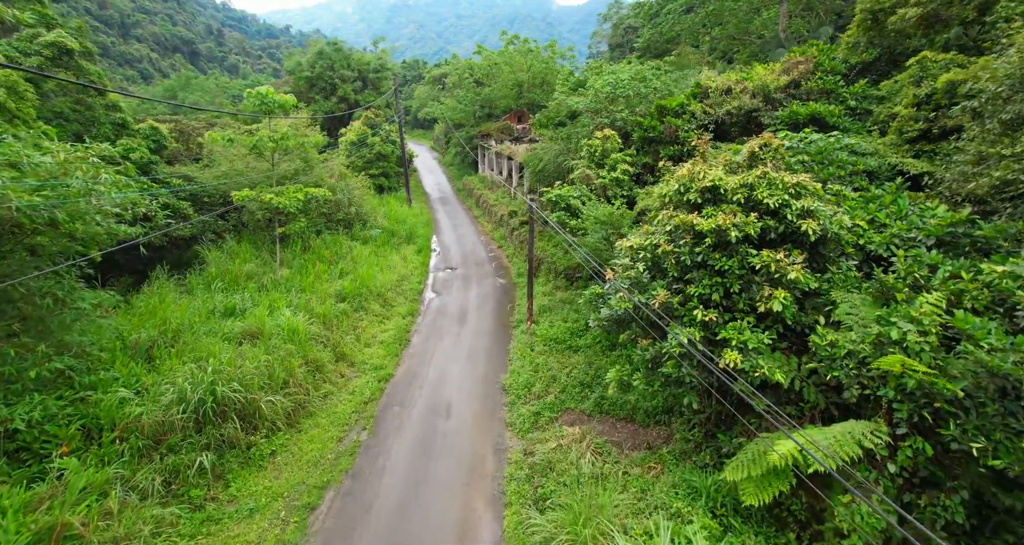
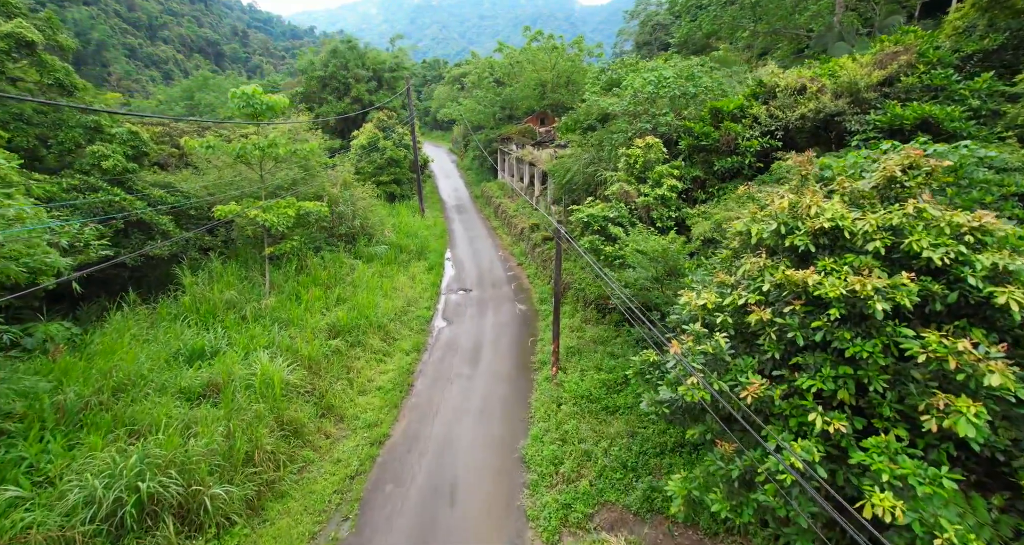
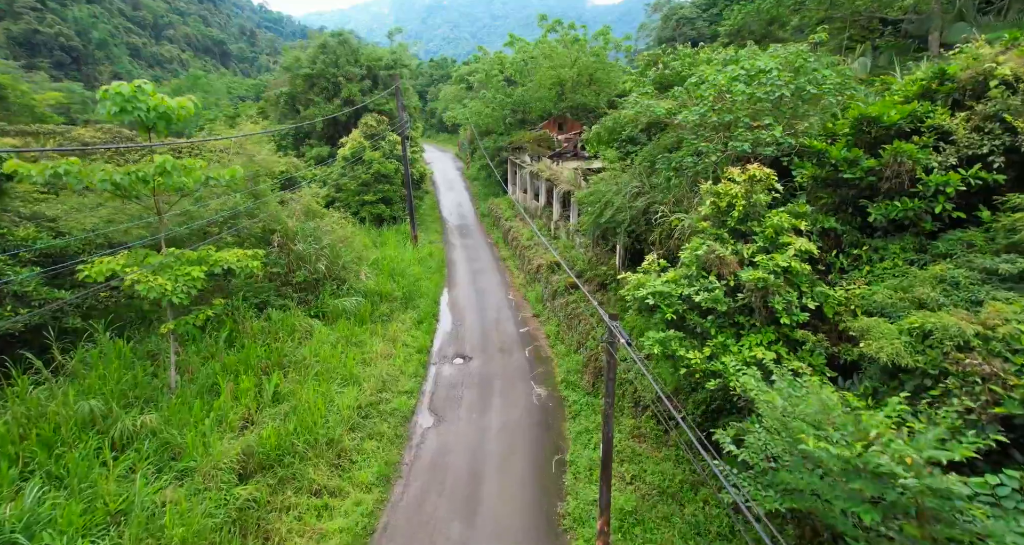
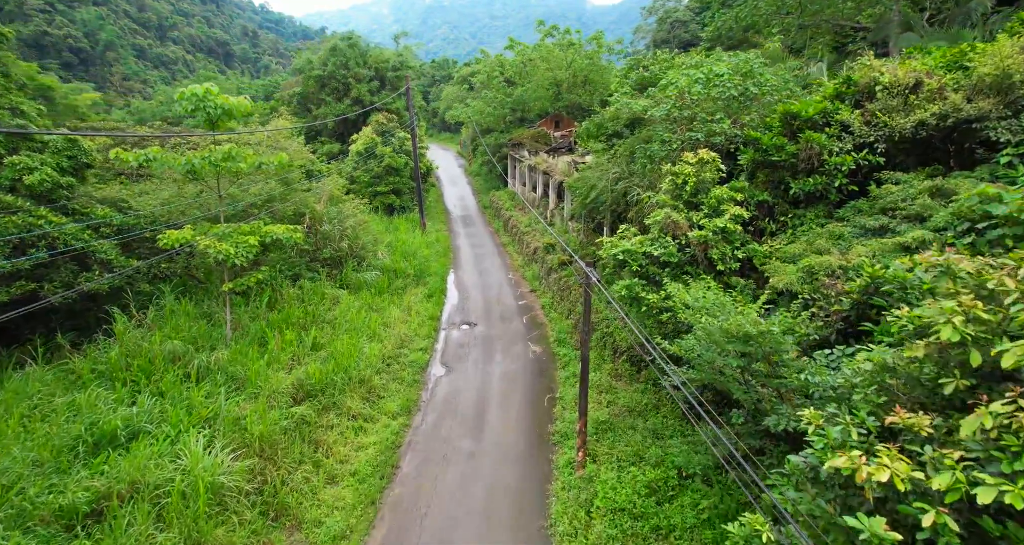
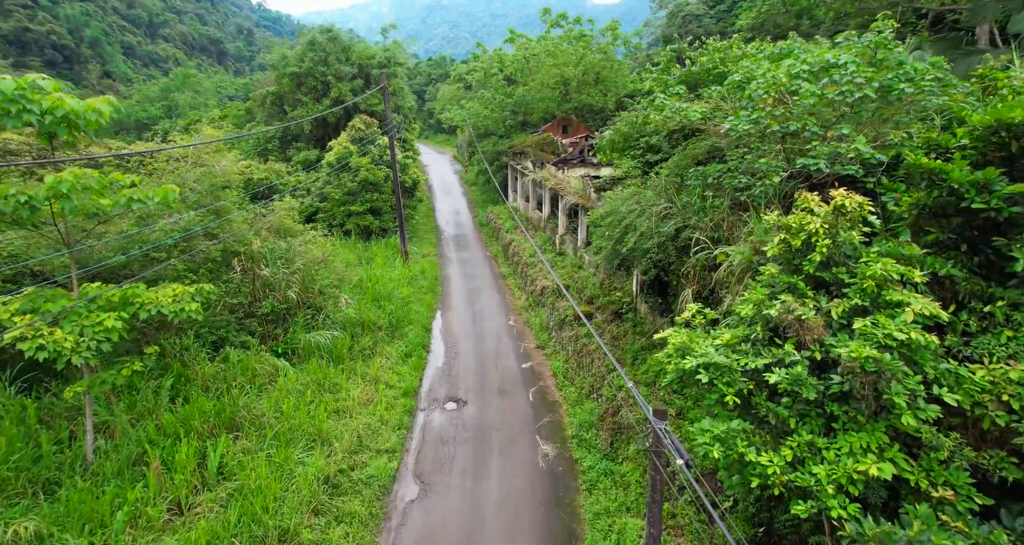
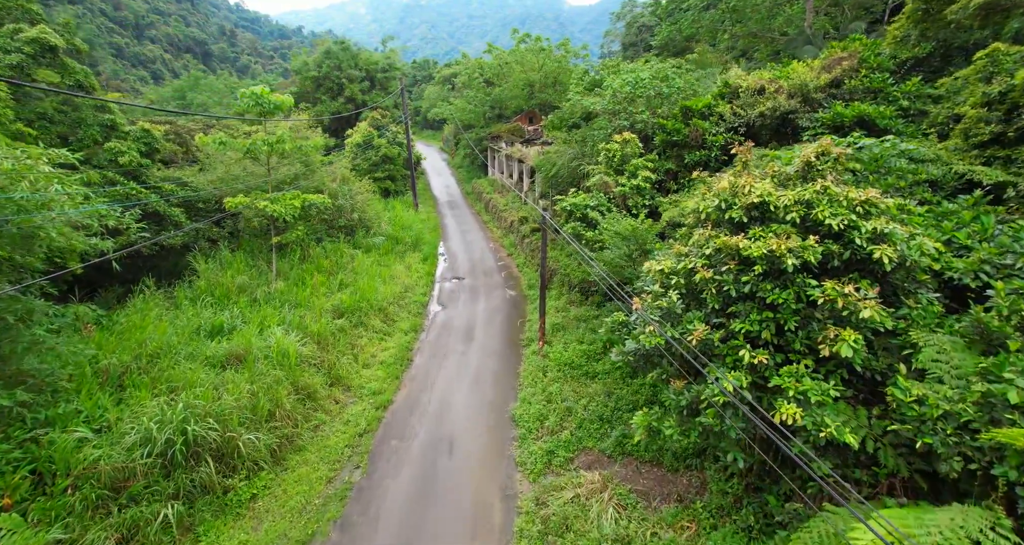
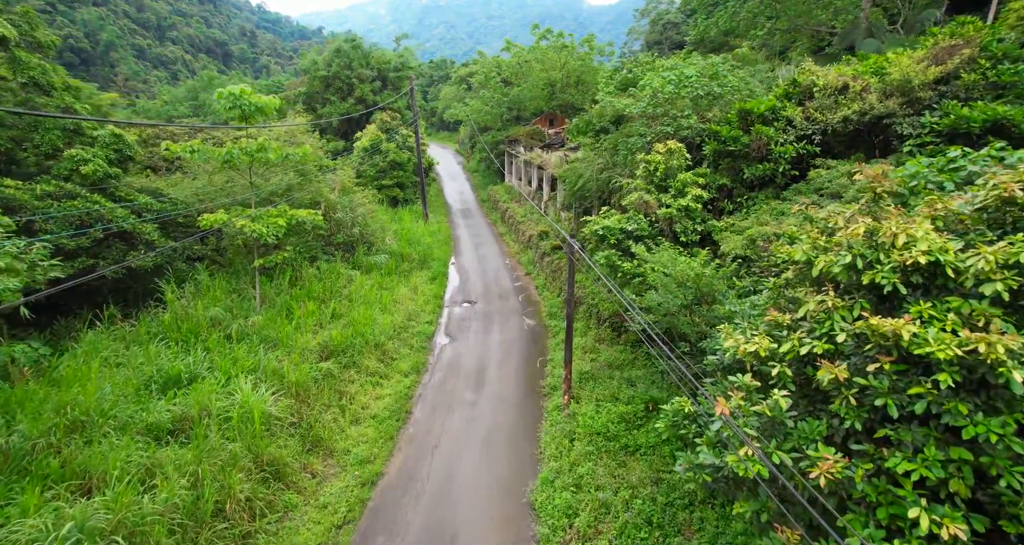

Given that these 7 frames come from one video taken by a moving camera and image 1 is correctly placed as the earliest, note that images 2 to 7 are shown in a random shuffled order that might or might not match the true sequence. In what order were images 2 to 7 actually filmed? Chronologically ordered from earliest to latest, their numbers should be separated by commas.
6, 2, 7, 4, 3, 5
